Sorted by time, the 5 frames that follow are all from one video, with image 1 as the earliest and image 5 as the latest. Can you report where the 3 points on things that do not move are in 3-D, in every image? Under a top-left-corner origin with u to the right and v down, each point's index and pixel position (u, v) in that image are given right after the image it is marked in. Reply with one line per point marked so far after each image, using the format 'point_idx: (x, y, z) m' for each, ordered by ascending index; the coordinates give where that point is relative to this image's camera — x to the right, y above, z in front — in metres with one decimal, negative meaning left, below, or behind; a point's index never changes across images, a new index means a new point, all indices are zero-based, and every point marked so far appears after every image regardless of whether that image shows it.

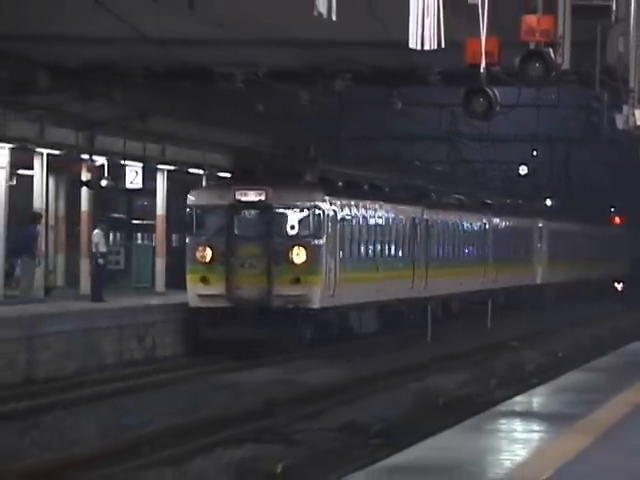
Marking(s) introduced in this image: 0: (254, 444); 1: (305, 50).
0: (-0.7, -2.2, +16.3) m
1: (-0.2, +2.3, +18.3) m
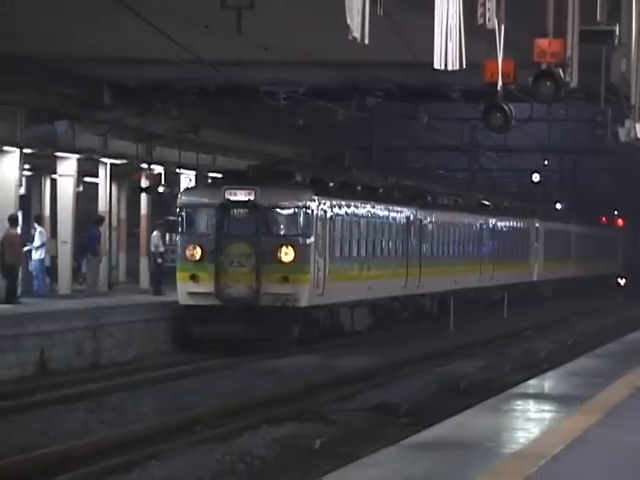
0: (-0.3, -2.2, +18.3) m
1: (+0.3, +2.3, +20.3) m
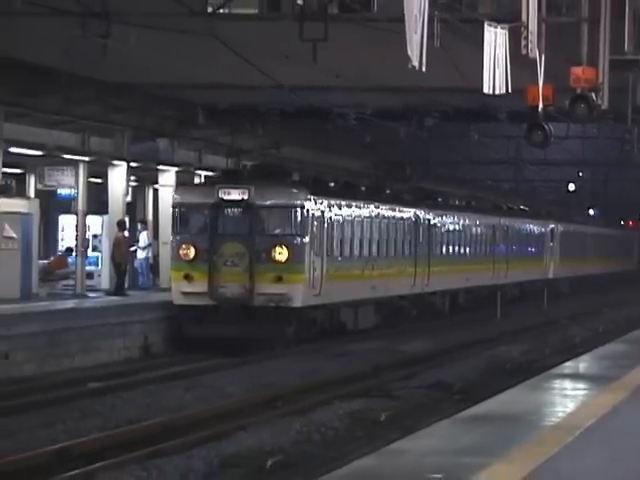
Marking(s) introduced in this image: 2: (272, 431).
0: (+0.6, -2.2, +21.3) m
1: (+1.3, +2.3, +23.2) m
2: (-0.6, -2.5, +18.8) m
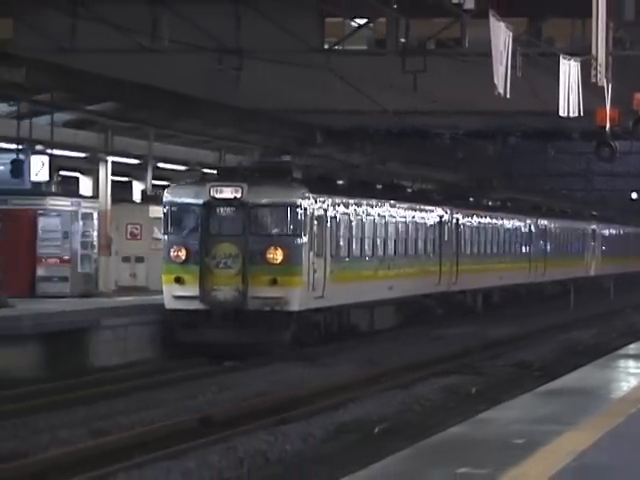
0: (+2.3, -2.3, +25.1) m
1: (+3.1, +2.2, +27.1) m
2: (+0.9, -2.5, +22.8) m
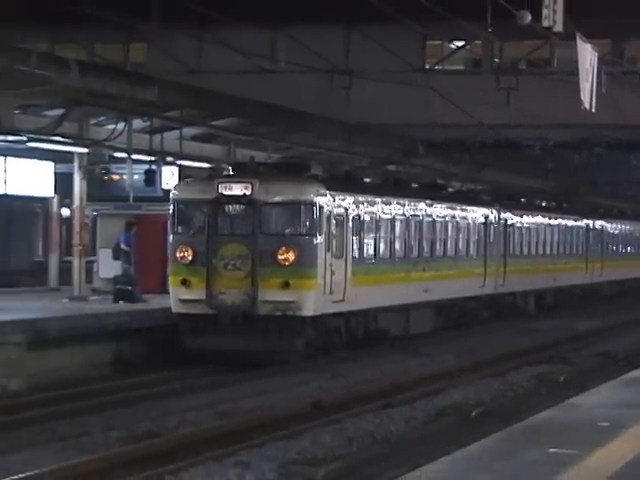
0: (+4.2, -2.3, +27.7) m
1: (+5.0, +2.2, +29.6) m
2: (+2.7, -2.5, +25.5) m
